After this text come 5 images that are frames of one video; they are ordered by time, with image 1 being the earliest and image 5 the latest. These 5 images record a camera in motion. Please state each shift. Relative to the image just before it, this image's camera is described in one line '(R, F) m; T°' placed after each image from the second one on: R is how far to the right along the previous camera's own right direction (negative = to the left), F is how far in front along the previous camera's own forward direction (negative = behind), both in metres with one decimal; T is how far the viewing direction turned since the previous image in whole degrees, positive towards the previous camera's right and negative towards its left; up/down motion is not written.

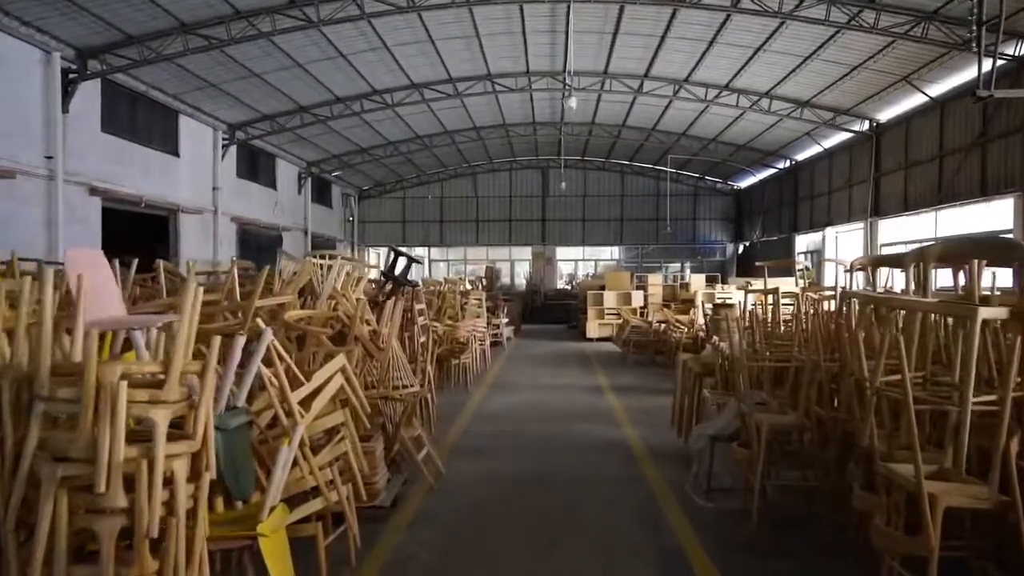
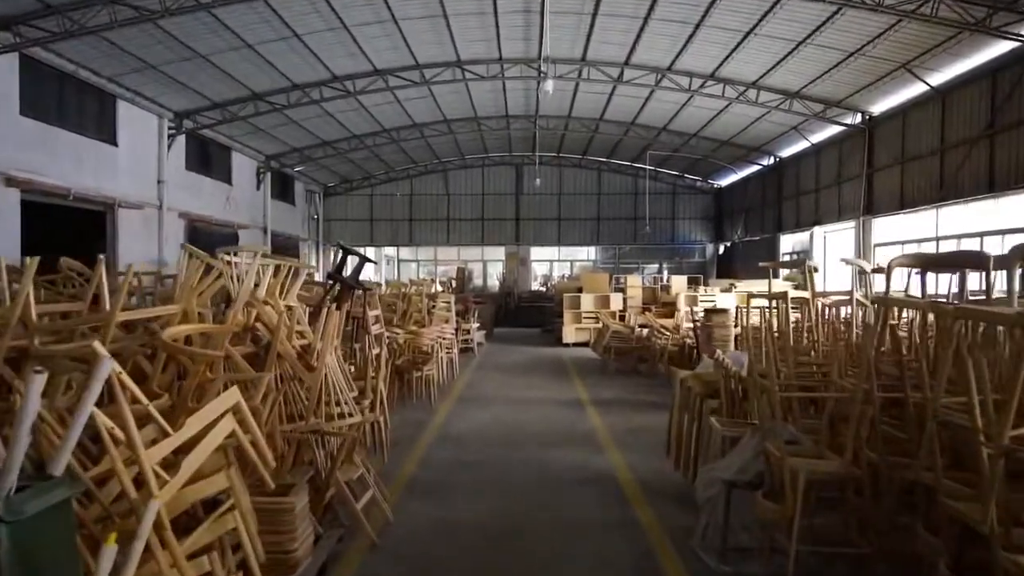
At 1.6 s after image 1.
(+0.1, +1.0) m; +2°
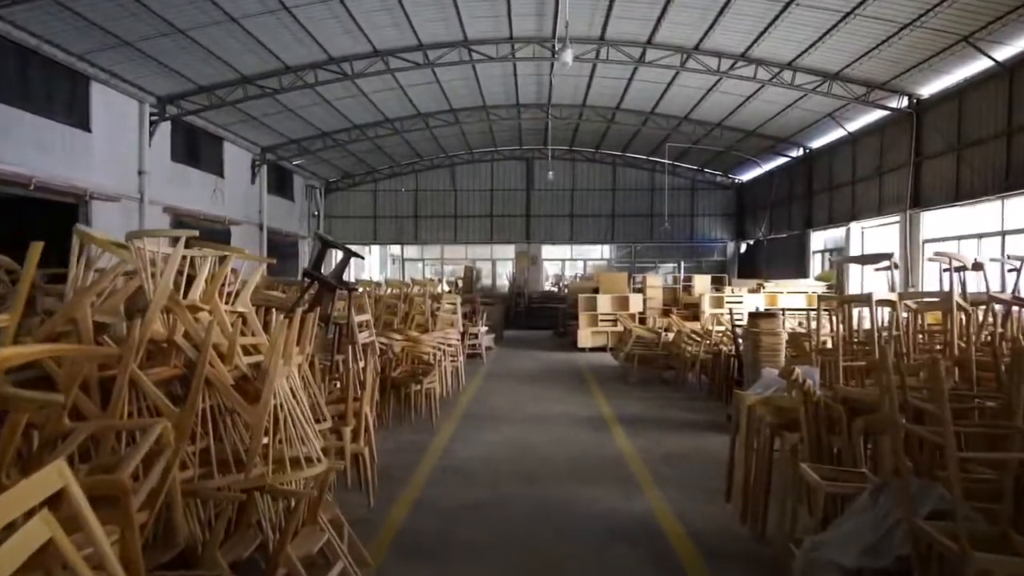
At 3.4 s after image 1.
(0.0, +1.1) m; -1°
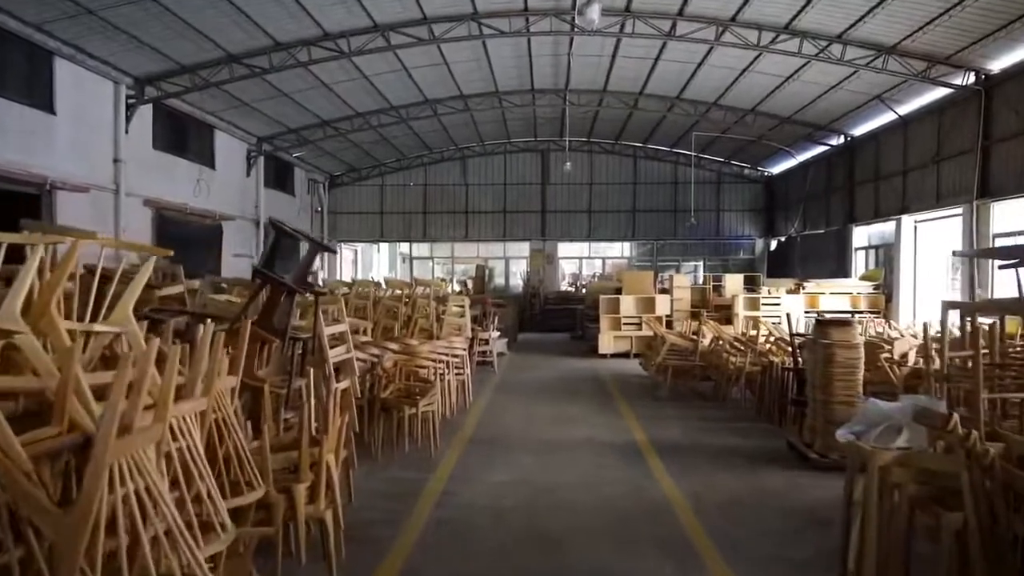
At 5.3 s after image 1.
(0.0, +1.3) m; -1°
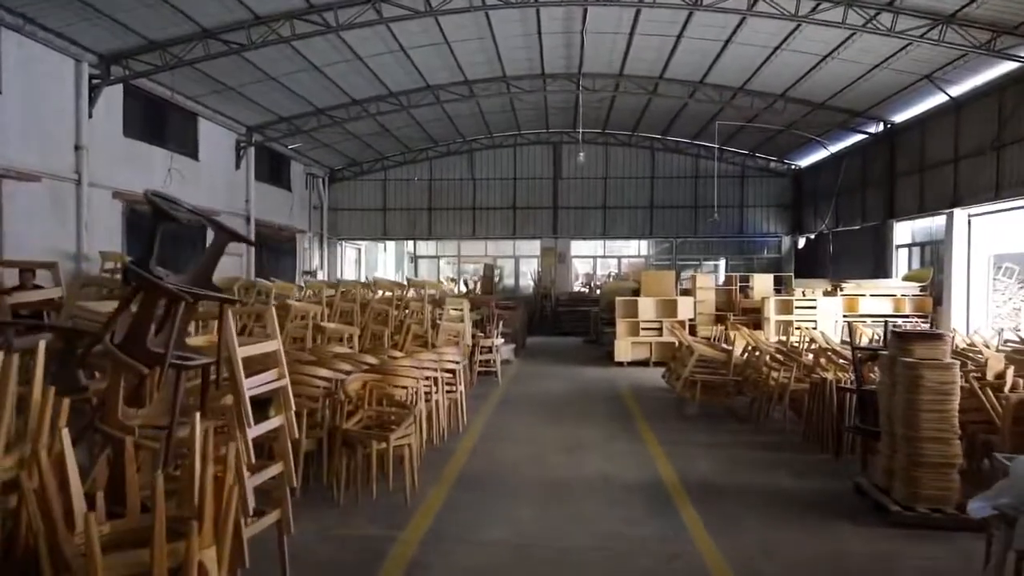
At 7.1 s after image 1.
(+0.1, +1.2) m; -1°
